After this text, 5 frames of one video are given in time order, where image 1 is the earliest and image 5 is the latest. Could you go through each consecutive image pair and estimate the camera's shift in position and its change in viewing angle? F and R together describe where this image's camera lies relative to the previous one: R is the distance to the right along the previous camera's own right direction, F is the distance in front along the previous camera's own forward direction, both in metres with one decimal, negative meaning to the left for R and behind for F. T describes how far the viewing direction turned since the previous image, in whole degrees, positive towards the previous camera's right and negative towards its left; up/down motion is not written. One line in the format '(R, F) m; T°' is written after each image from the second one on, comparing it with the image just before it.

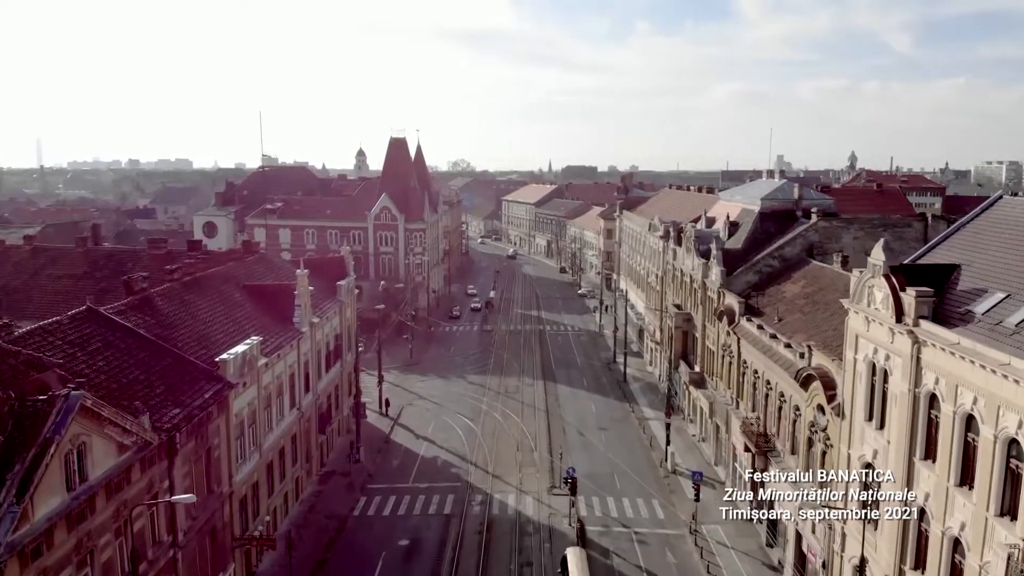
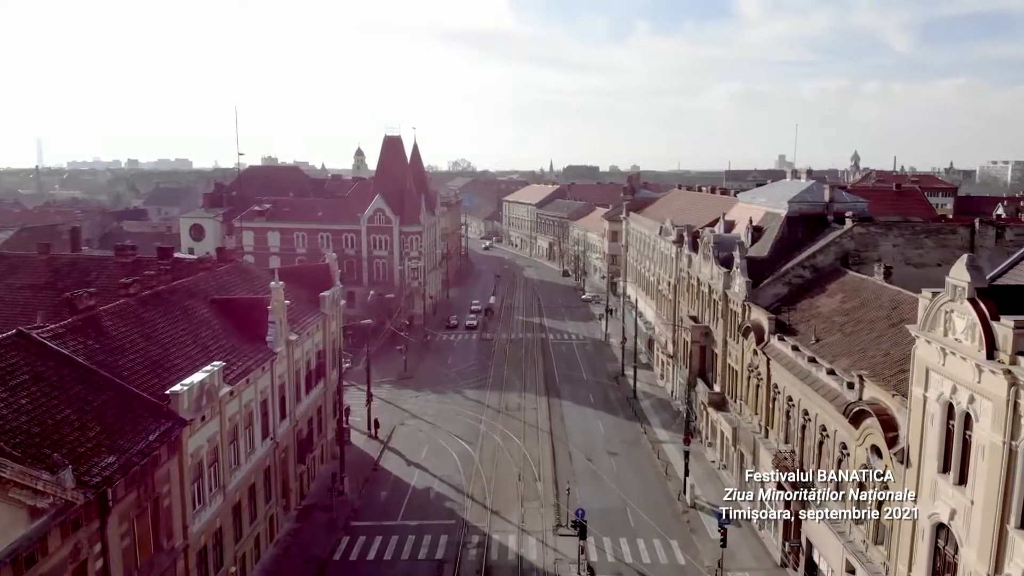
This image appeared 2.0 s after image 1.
(0.0, +4.2) m; 0°
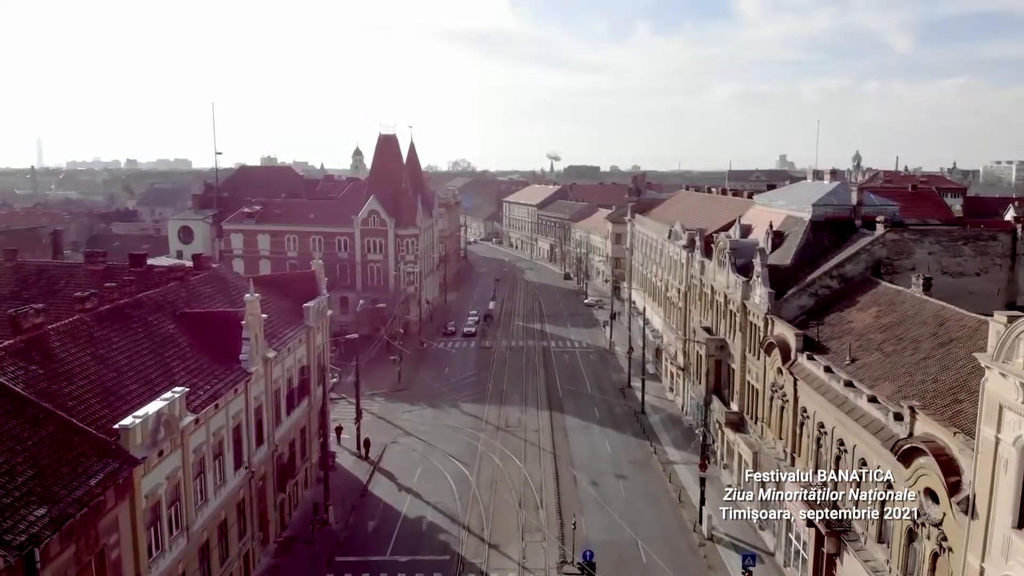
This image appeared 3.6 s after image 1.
(0.0, +3.2) m; 0°
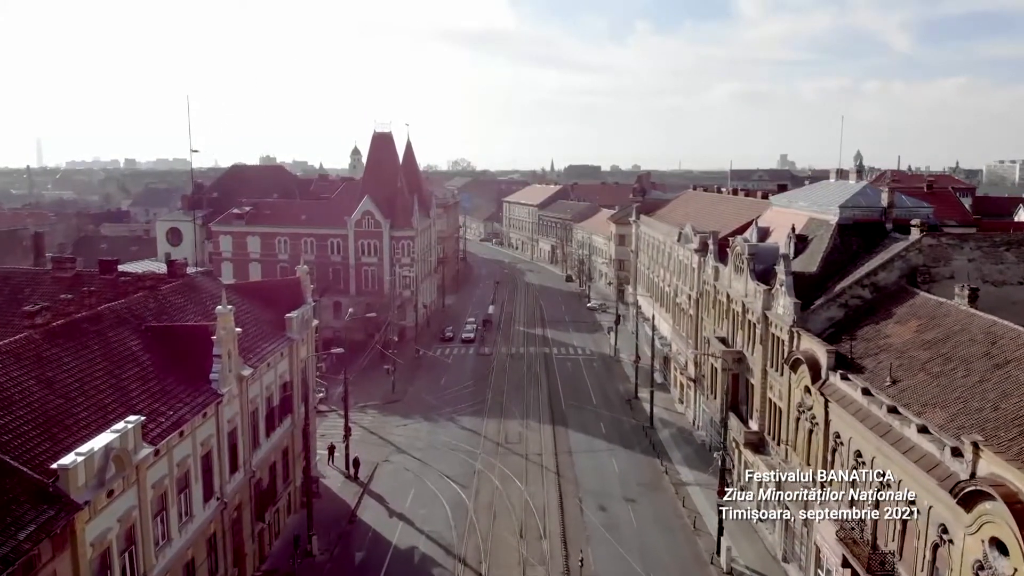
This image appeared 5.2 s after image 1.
(0.0, +3.0) m; 0°
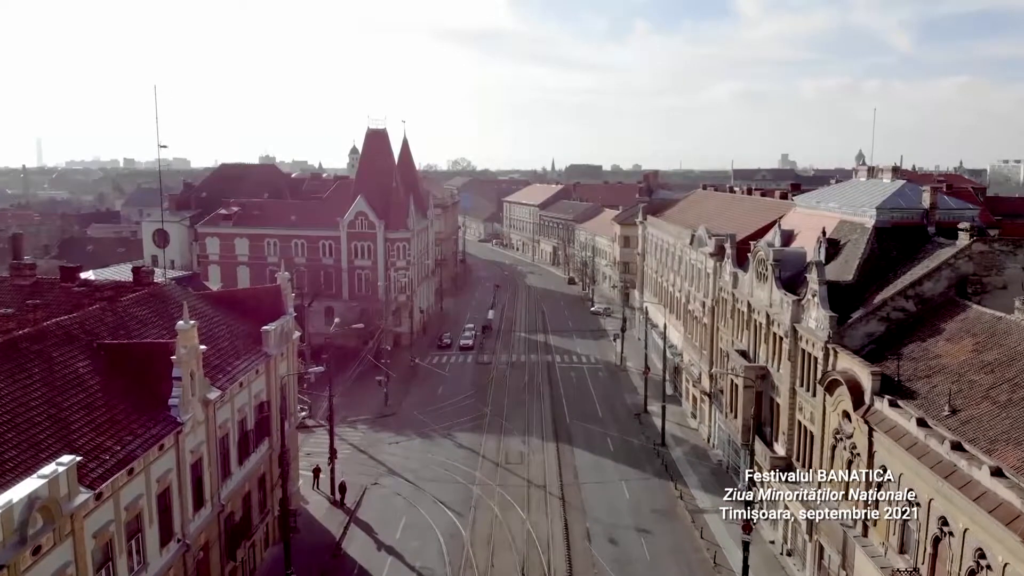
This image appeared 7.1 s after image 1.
(0.0, +3.3) m; 0°
